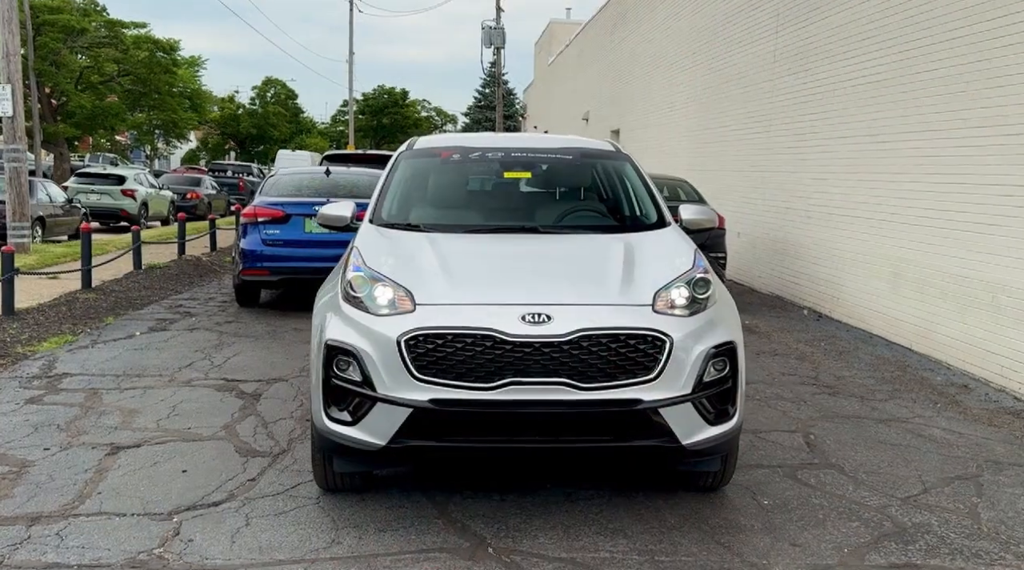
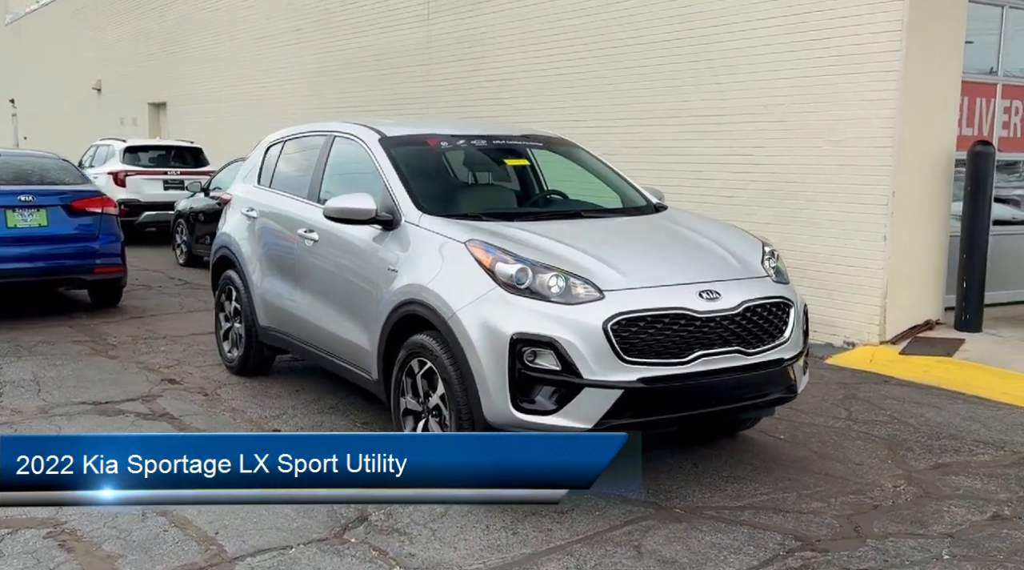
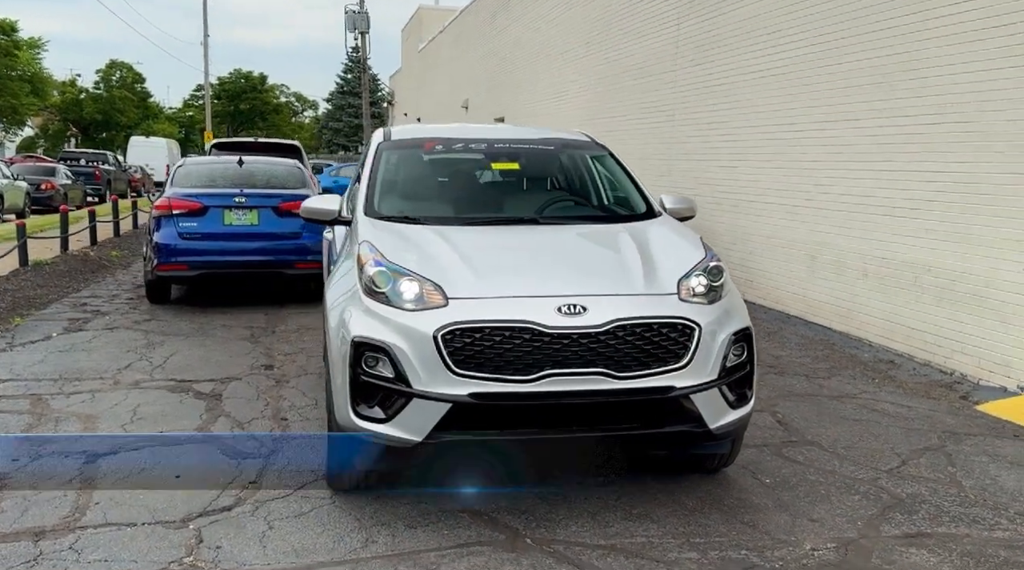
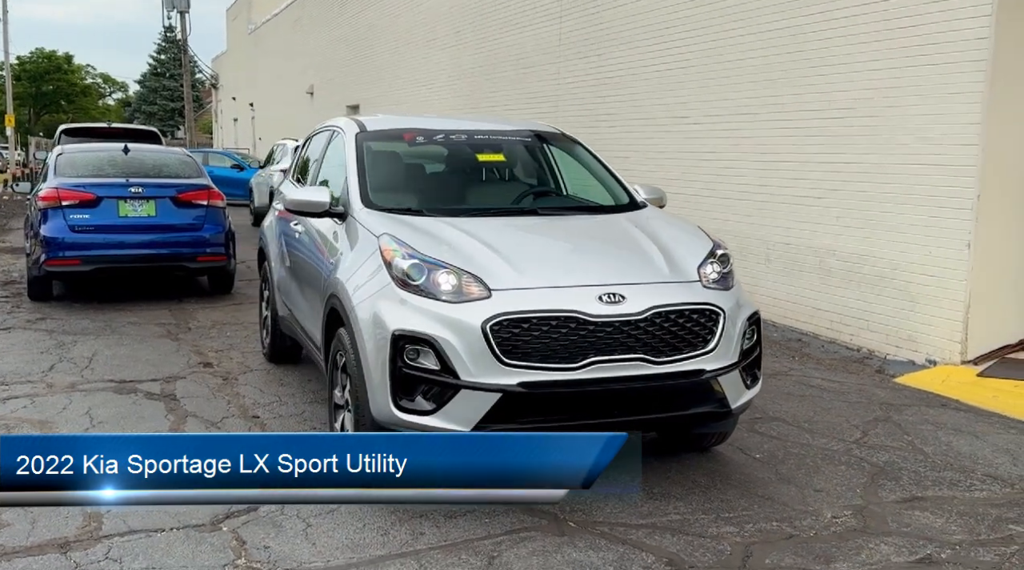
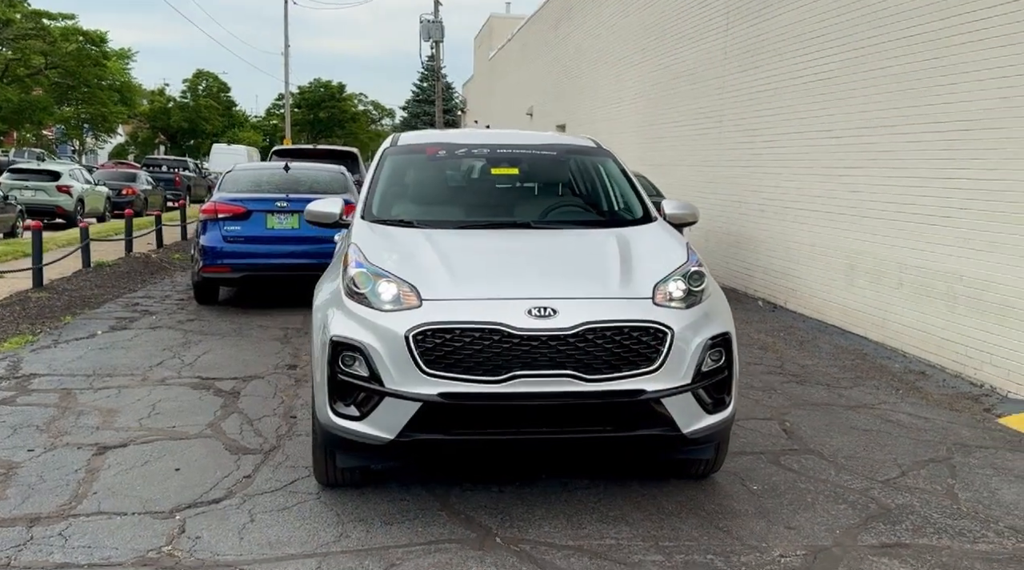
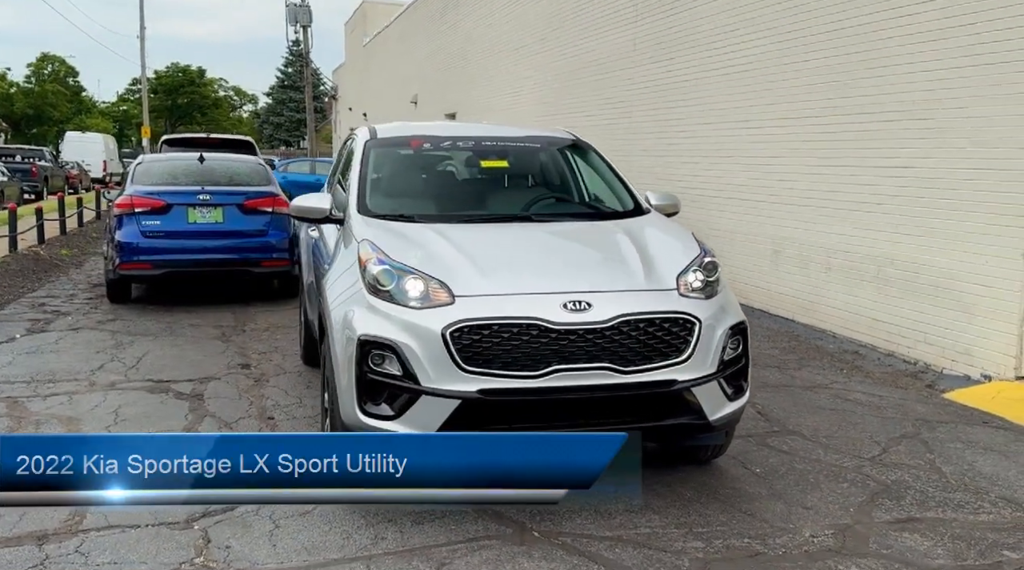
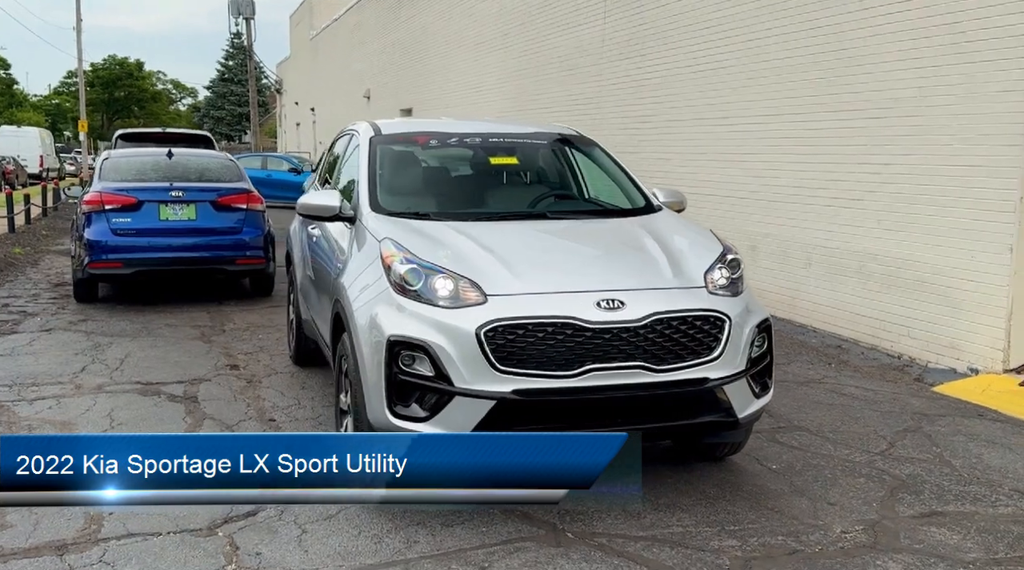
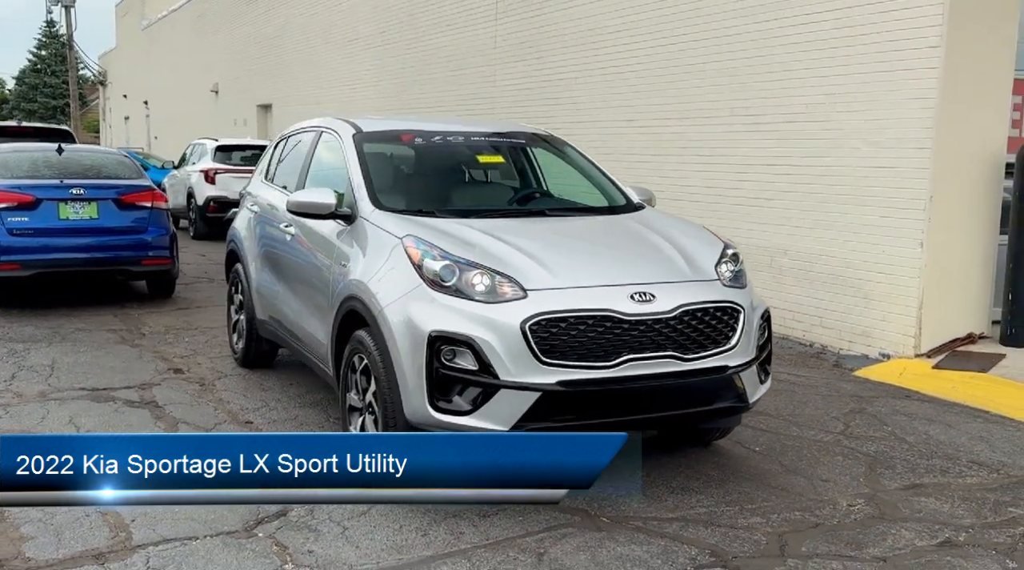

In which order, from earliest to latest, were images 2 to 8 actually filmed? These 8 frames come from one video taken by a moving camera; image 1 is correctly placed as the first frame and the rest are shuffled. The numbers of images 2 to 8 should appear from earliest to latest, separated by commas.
5, 3, 6, 7, 4, 8, 2
